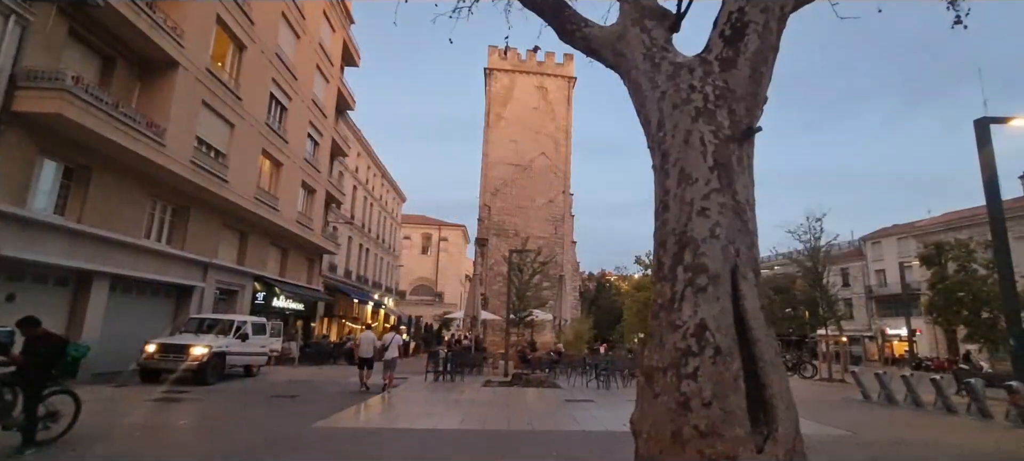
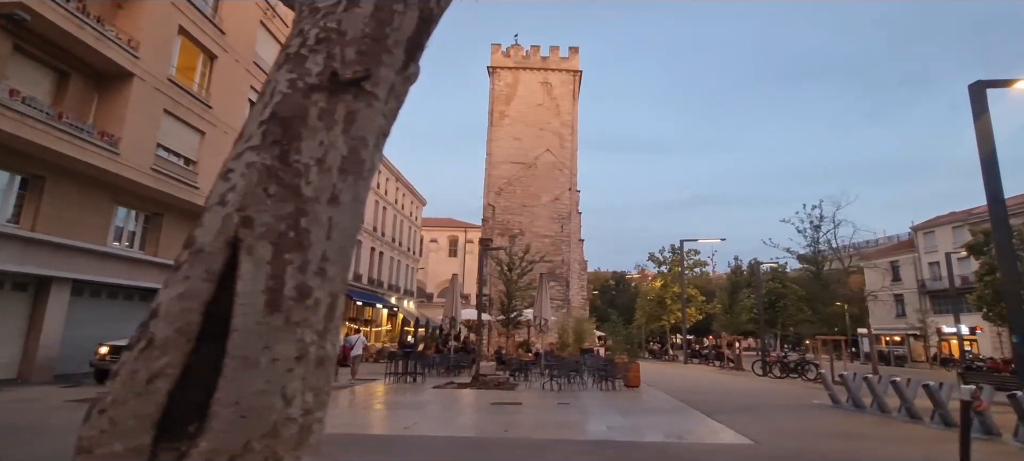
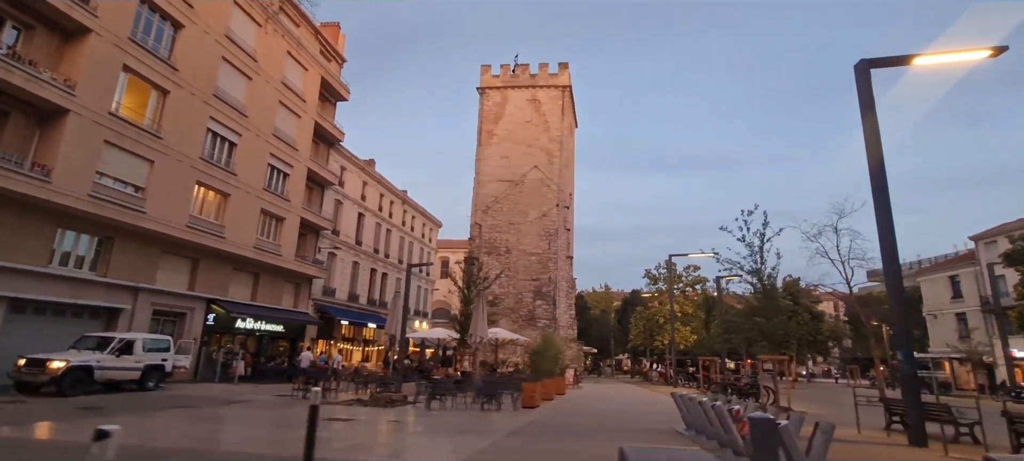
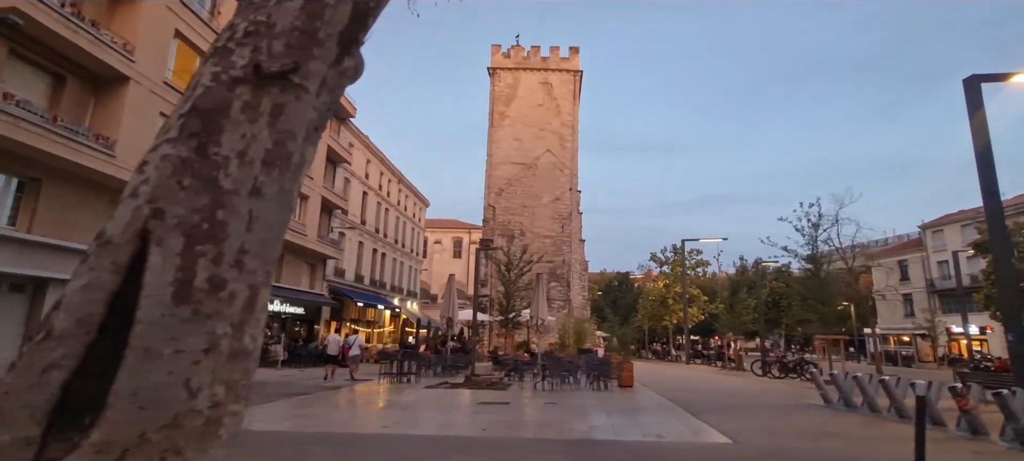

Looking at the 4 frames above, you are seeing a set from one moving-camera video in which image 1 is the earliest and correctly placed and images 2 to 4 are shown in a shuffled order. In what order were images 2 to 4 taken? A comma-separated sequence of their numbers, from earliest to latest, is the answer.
2, 4, 3
